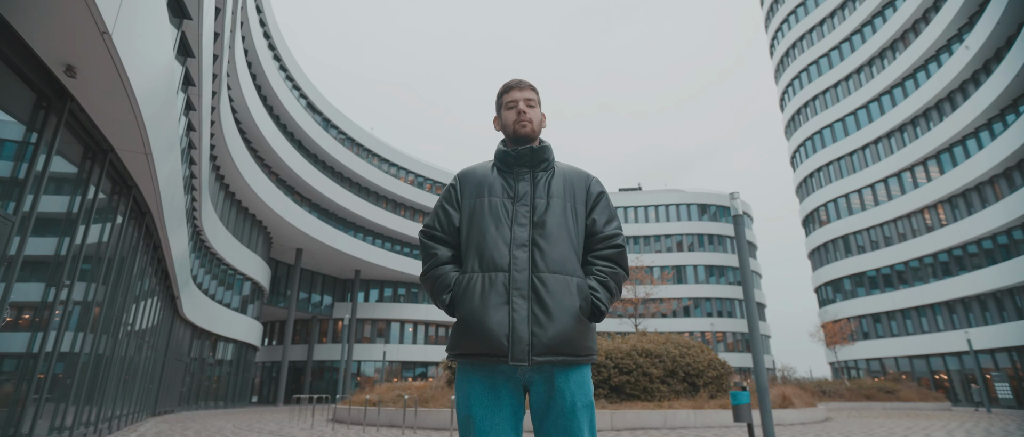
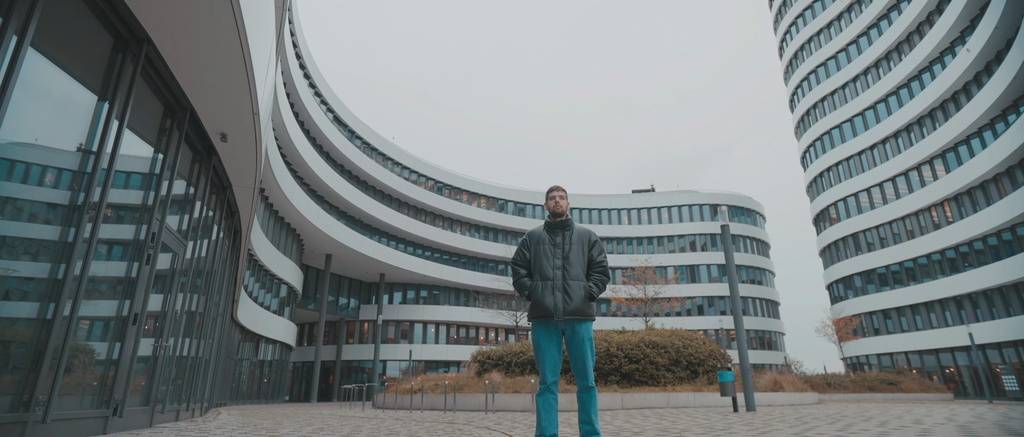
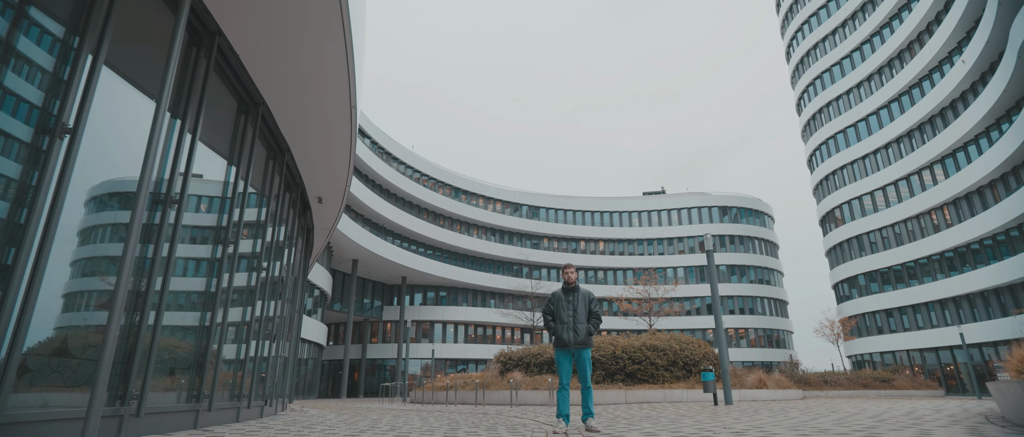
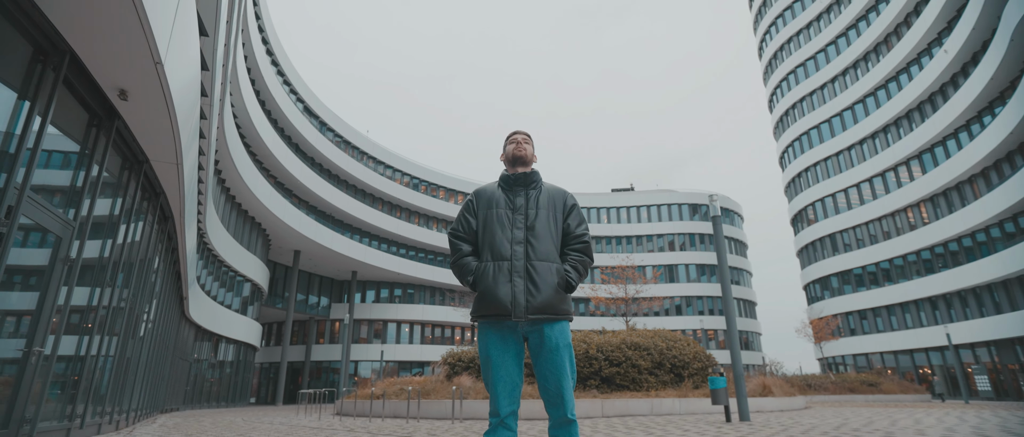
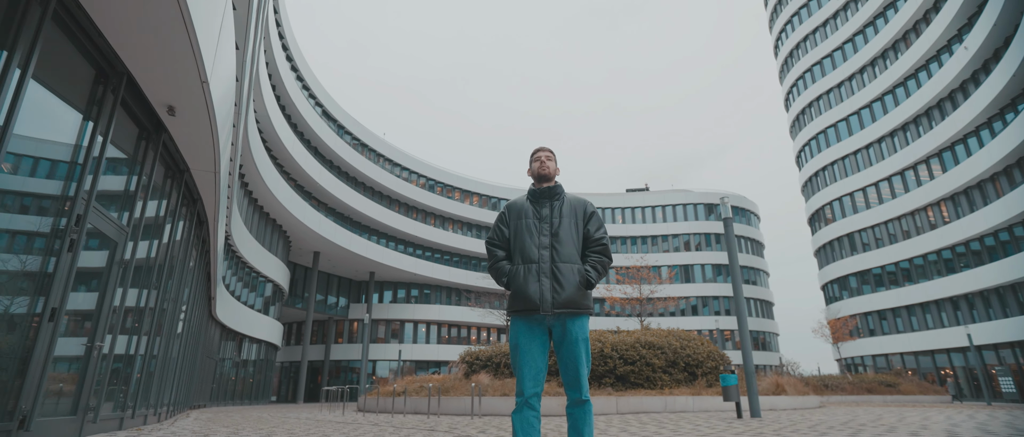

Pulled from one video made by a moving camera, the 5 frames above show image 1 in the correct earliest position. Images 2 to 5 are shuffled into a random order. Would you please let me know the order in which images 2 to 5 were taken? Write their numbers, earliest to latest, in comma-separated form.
4, 5, 2, 3
